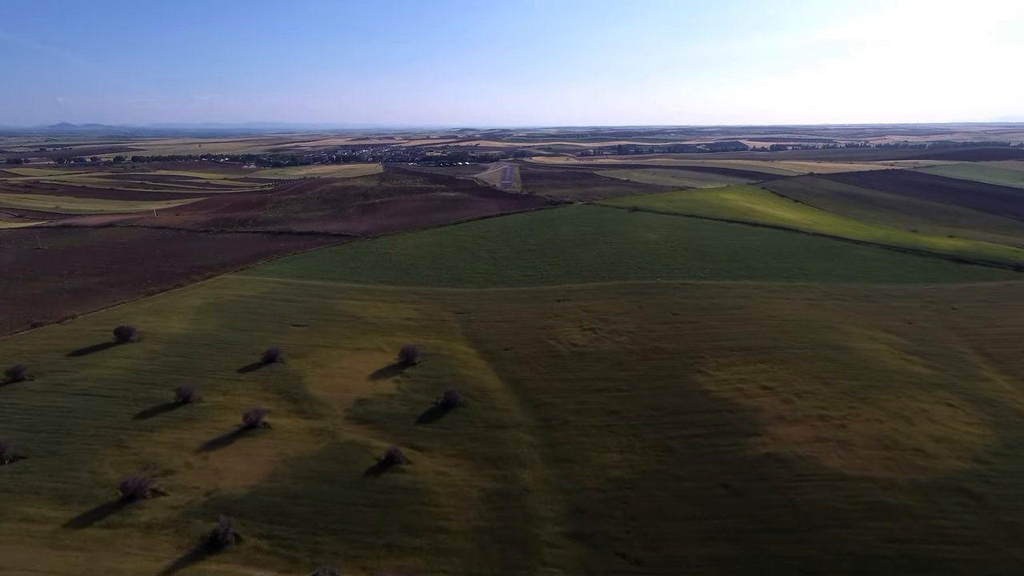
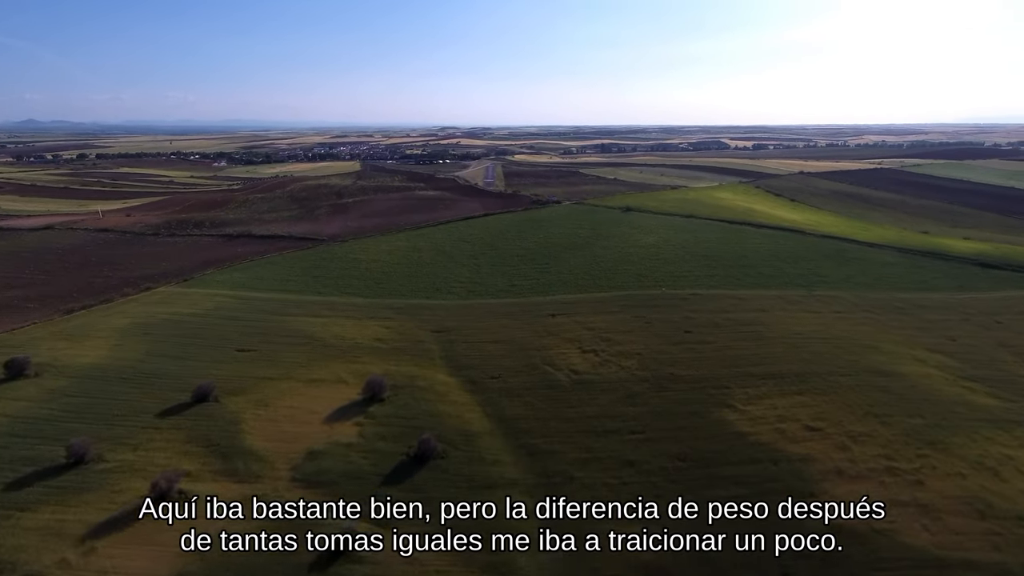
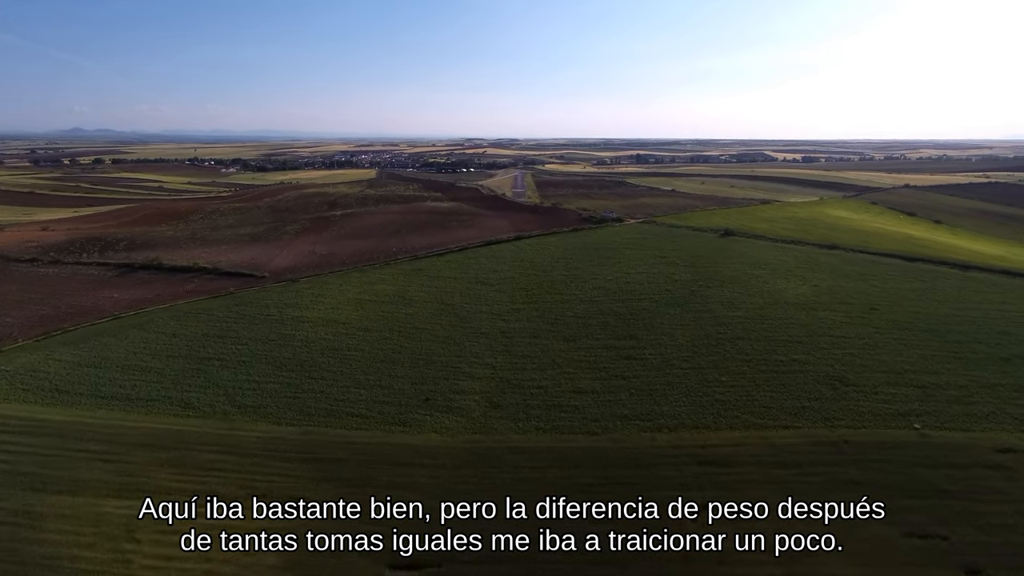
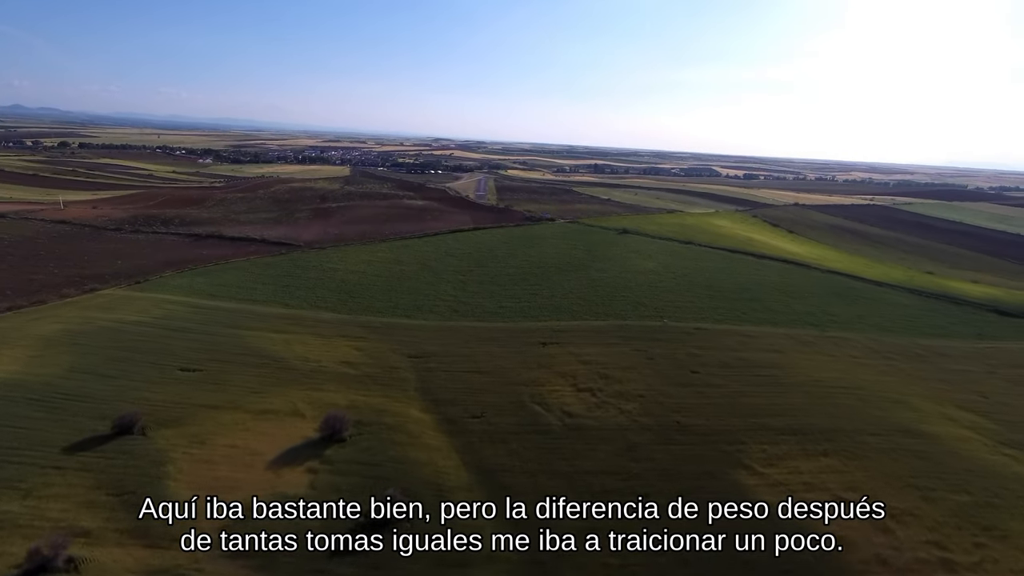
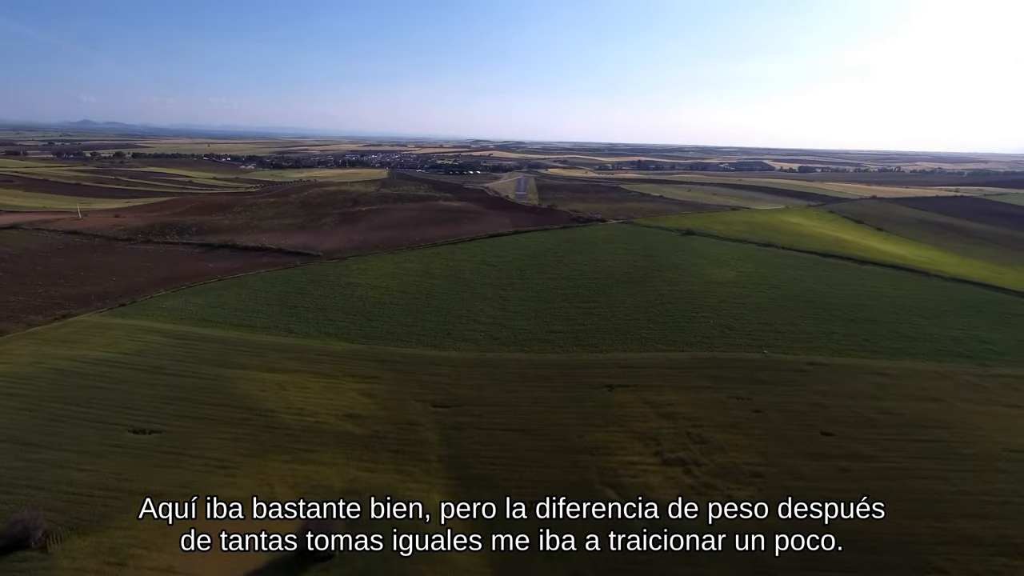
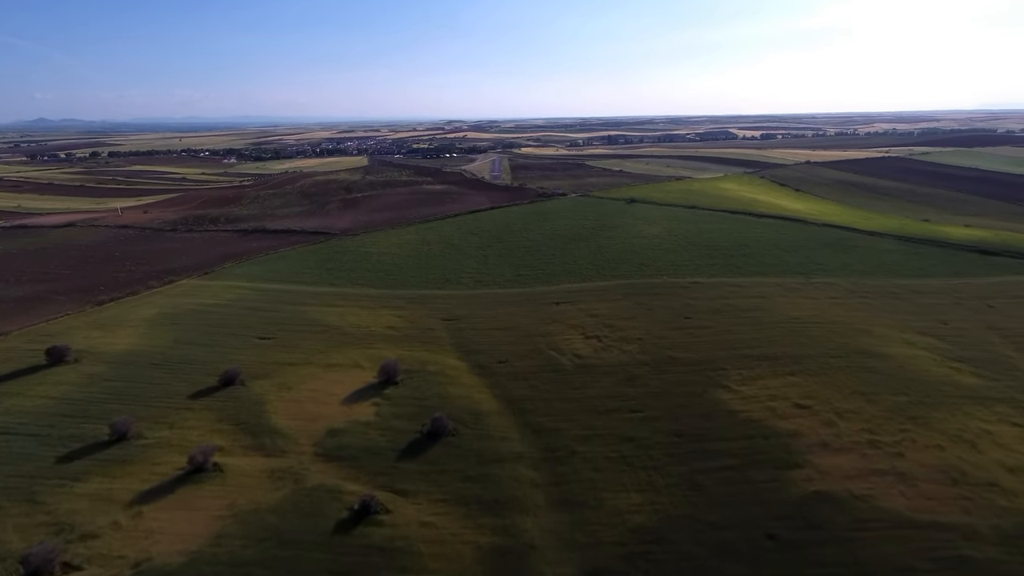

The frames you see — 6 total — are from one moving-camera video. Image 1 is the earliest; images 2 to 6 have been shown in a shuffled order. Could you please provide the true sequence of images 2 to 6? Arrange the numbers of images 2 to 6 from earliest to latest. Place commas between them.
6, 2, 4, 5, 3
